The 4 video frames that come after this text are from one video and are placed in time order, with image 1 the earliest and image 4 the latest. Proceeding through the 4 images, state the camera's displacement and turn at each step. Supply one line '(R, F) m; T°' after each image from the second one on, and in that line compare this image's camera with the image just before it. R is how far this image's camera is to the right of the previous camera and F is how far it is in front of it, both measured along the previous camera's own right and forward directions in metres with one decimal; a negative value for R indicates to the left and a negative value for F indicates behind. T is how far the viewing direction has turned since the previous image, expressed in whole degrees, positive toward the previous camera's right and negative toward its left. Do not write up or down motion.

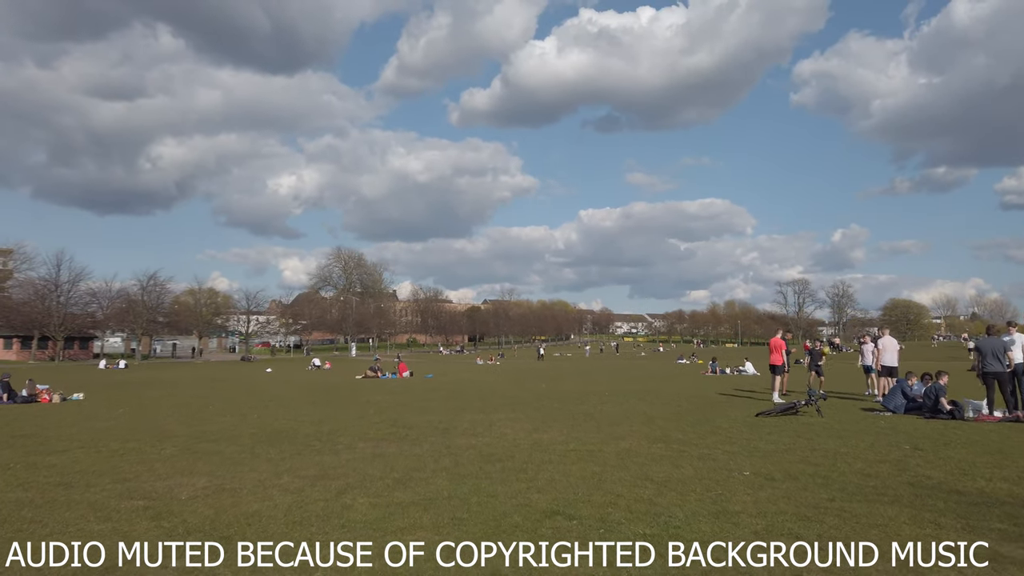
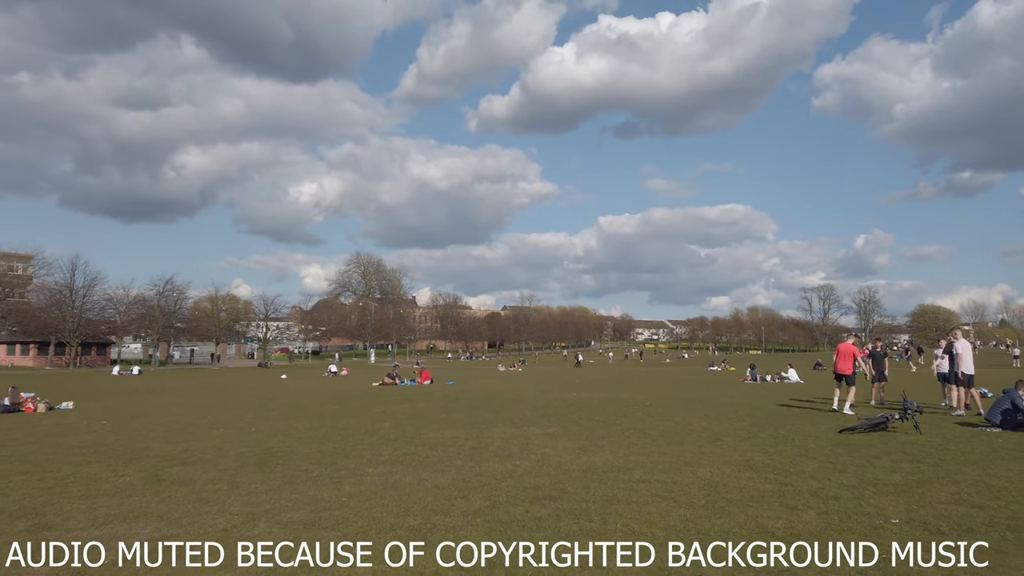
(-0.1, +0.9) m; -1°
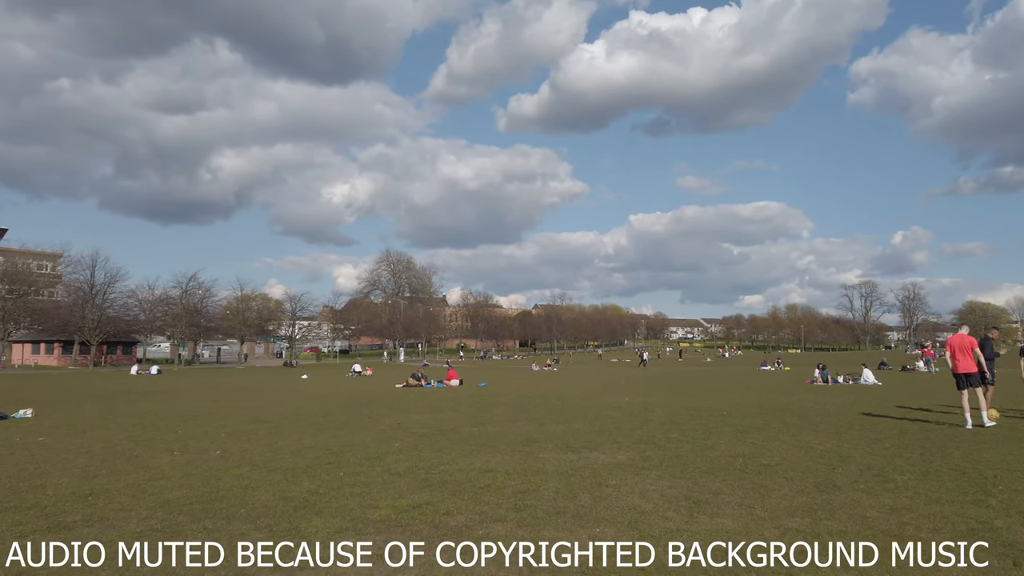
(-0.1, +1.6) m; -2°
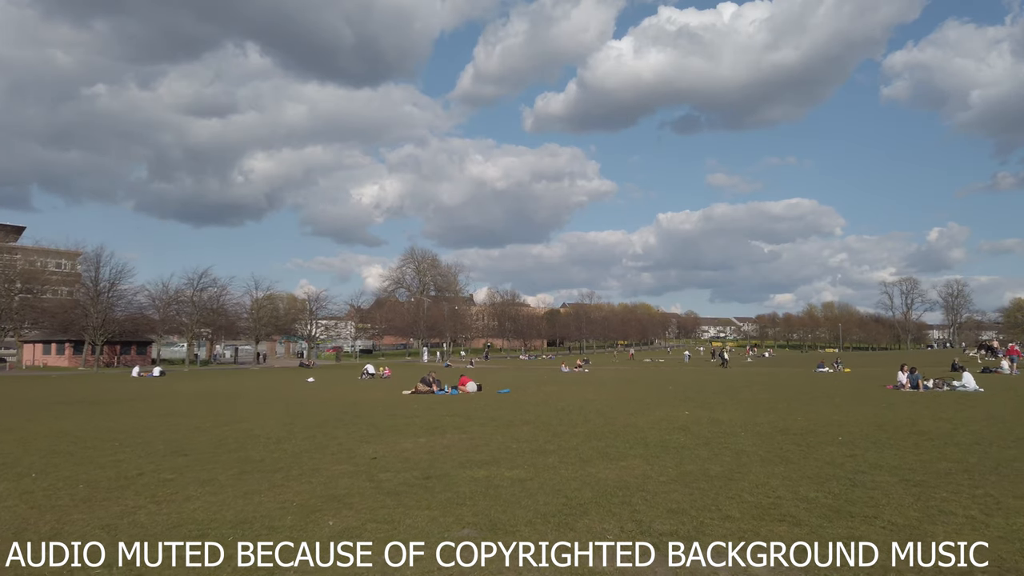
(0.0, +2.1) m; -2°
